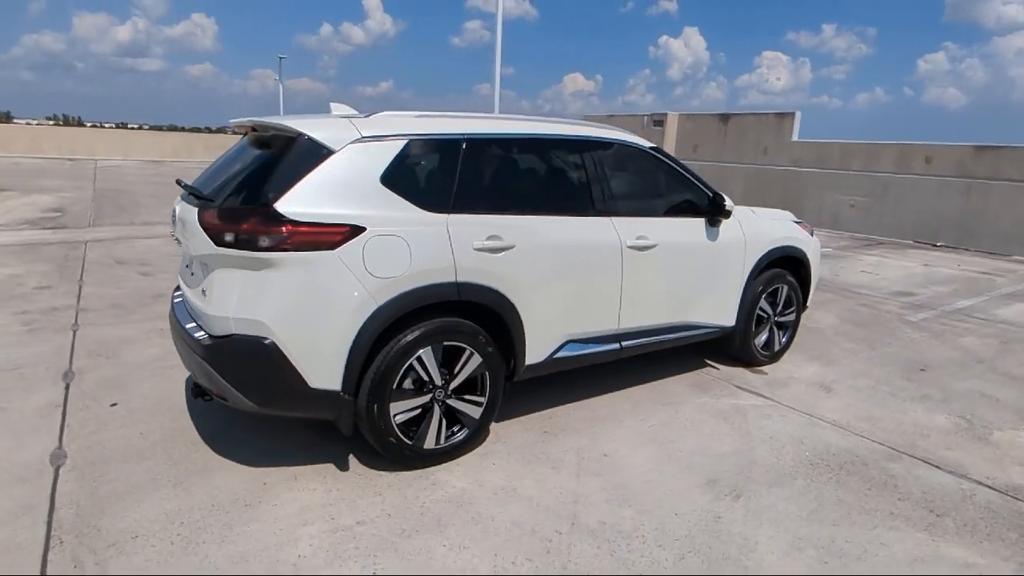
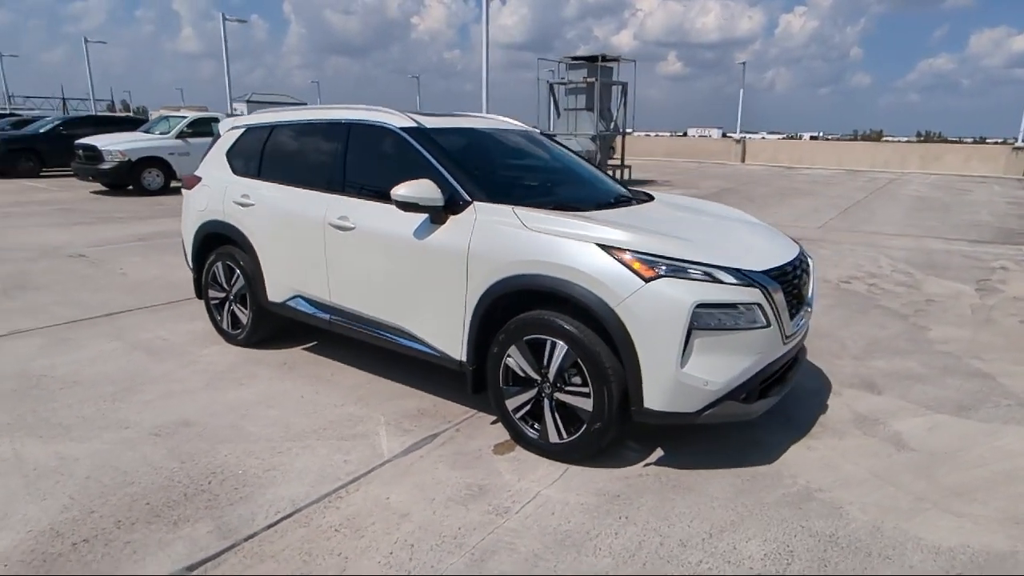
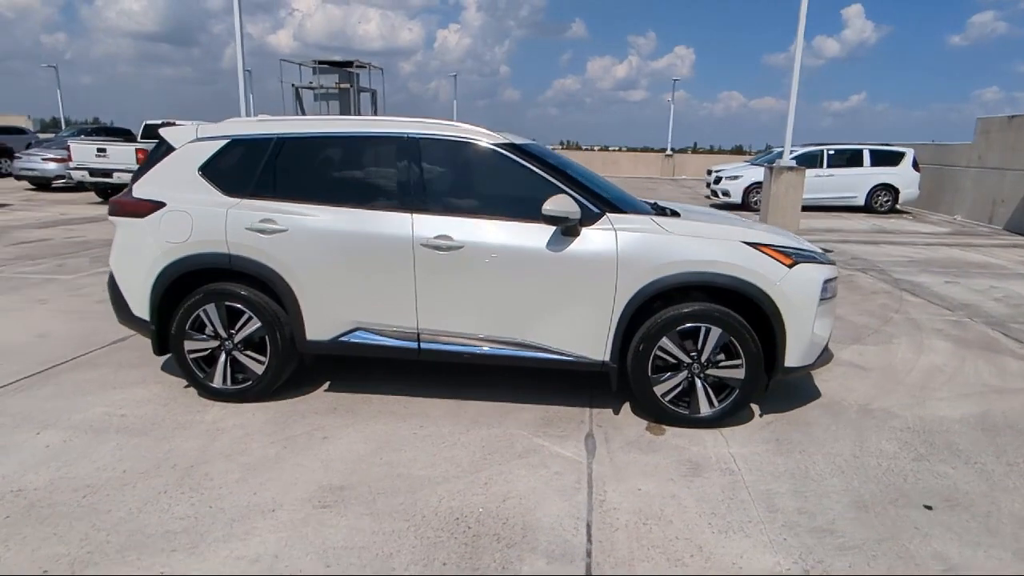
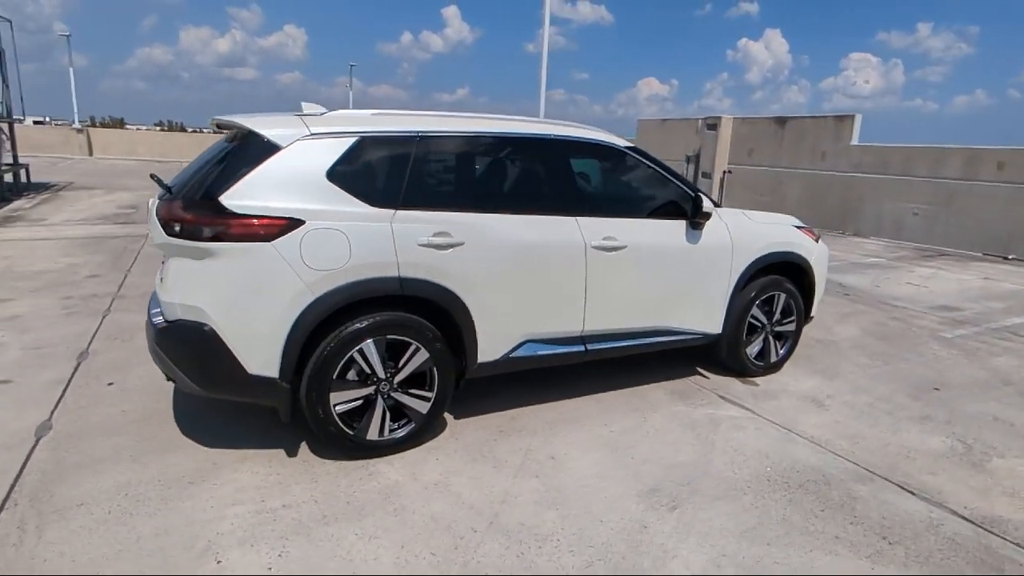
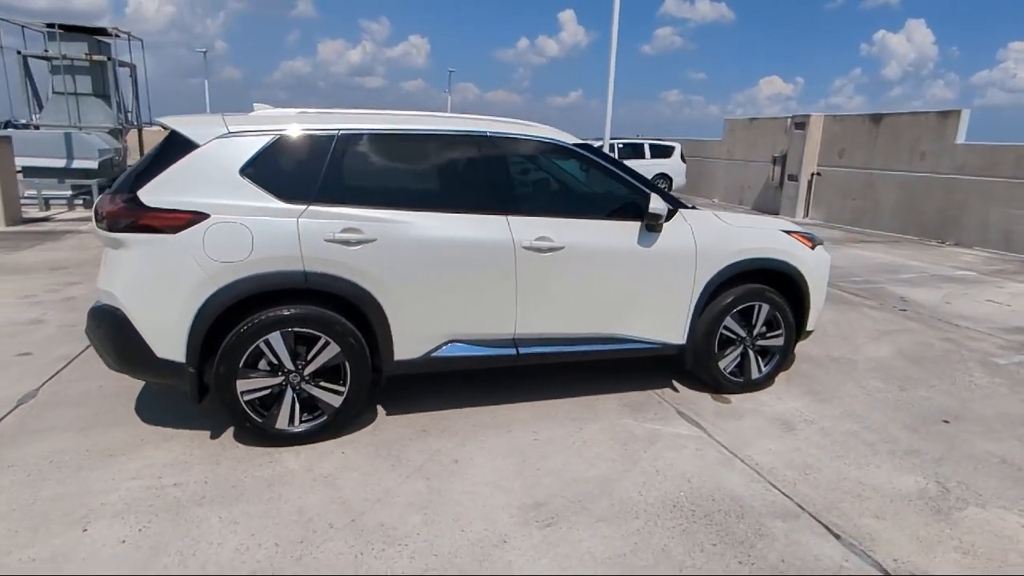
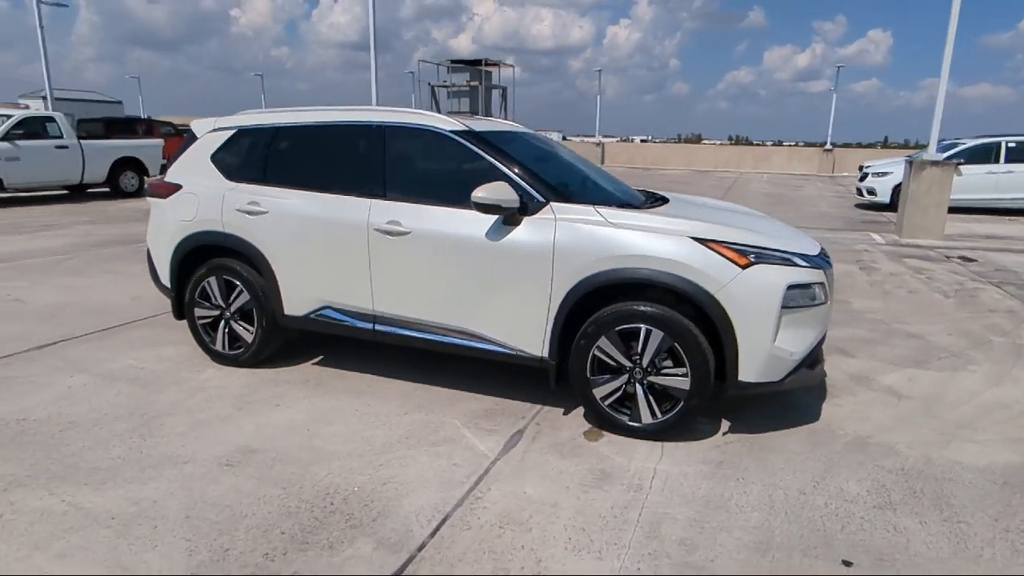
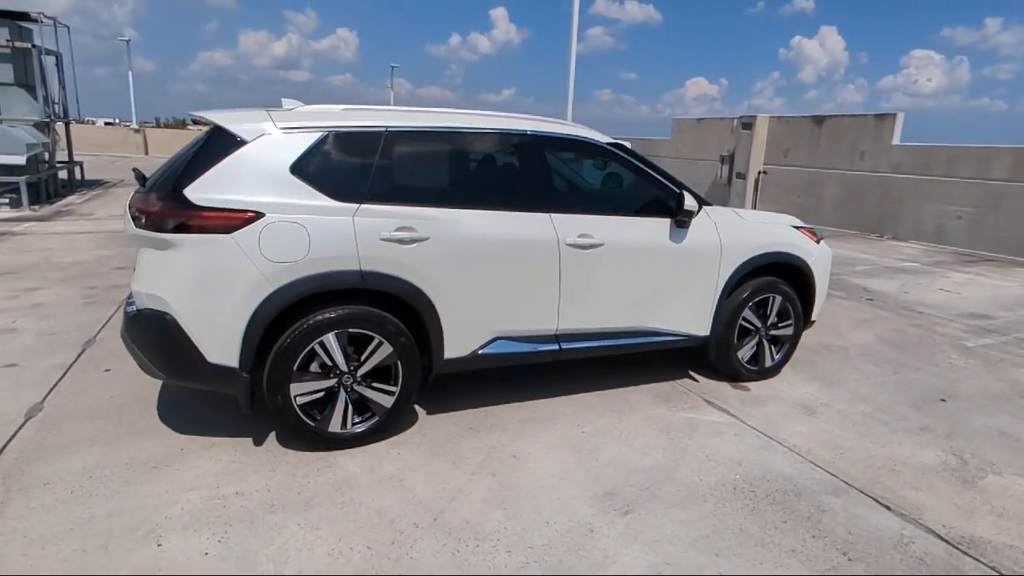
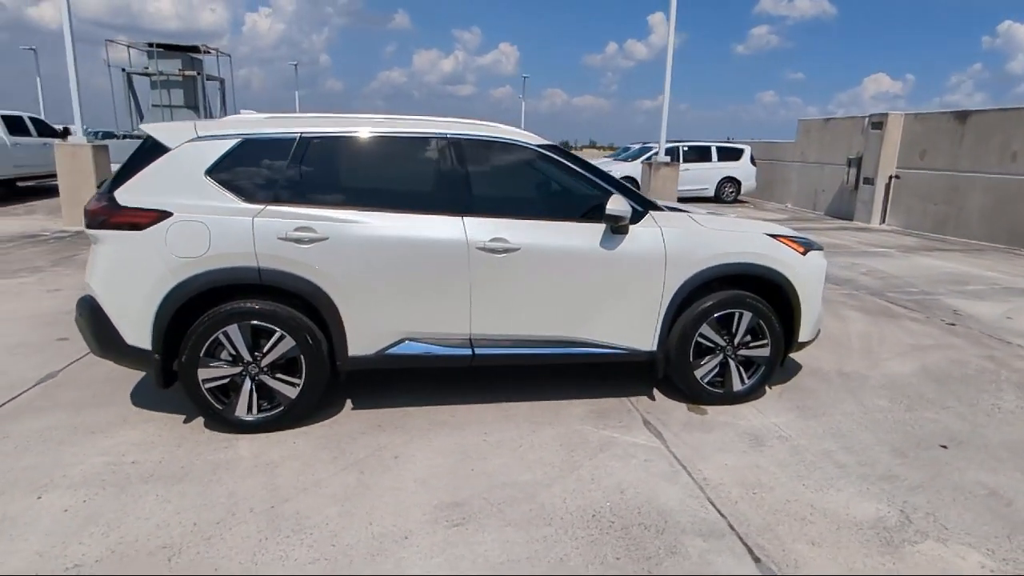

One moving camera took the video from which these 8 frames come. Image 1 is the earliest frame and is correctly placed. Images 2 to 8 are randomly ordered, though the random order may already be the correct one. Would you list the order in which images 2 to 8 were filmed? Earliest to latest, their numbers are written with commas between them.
4, 7, 5, 8, 3, 6, 2
